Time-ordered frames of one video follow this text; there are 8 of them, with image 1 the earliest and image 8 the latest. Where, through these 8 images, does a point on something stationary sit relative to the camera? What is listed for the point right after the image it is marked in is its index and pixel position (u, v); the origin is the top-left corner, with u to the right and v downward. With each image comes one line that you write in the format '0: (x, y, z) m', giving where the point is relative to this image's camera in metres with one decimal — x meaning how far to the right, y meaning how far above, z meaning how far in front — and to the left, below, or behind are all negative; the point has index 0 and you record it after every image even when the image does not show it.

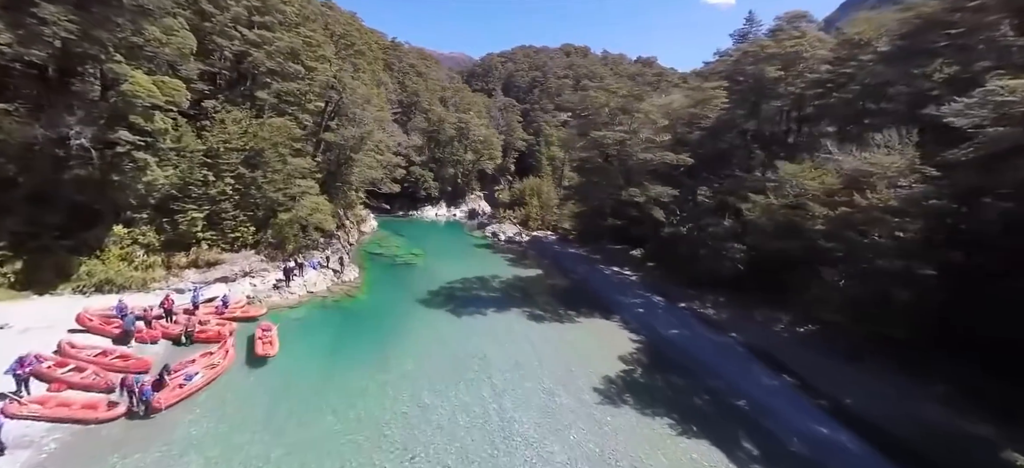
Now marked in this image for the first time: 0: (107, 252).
0: (-18.3, -0.8, +17.3) m
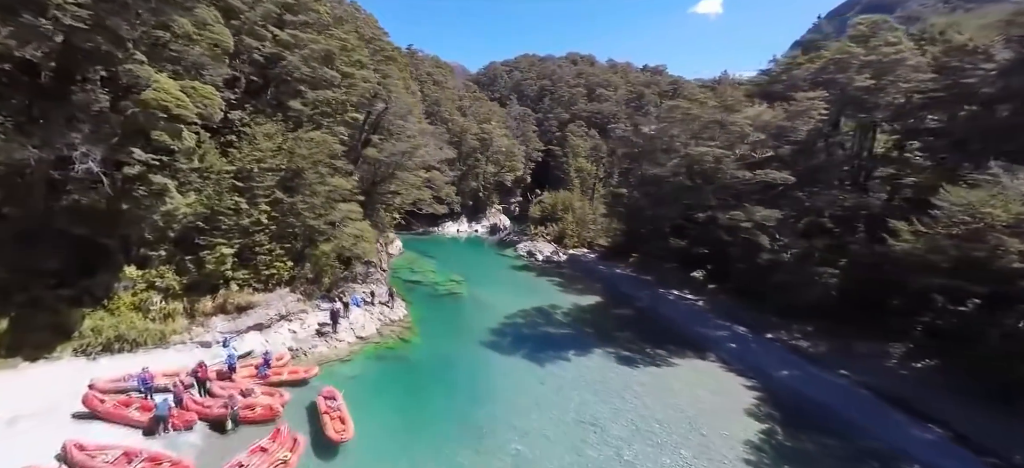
0: (-14.2, -2.4, +13.7) m
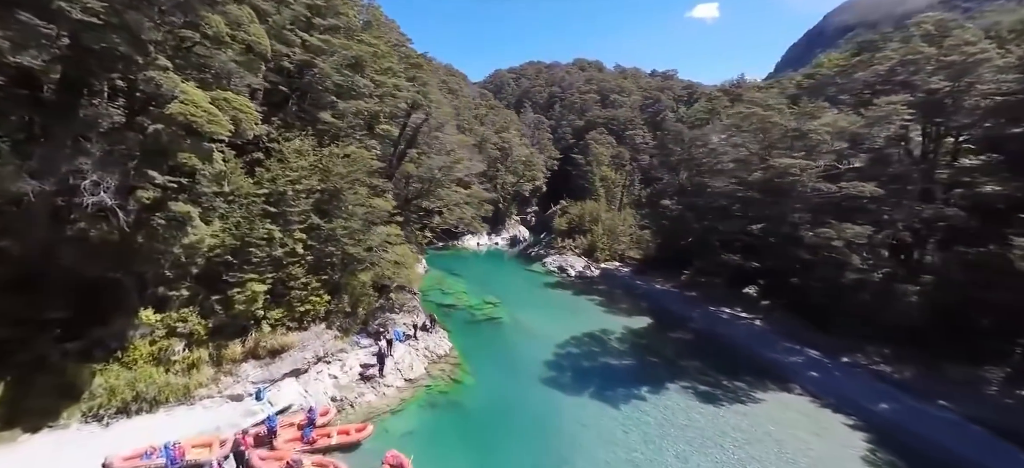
0: (-11.5, -3.6, +11.6) m
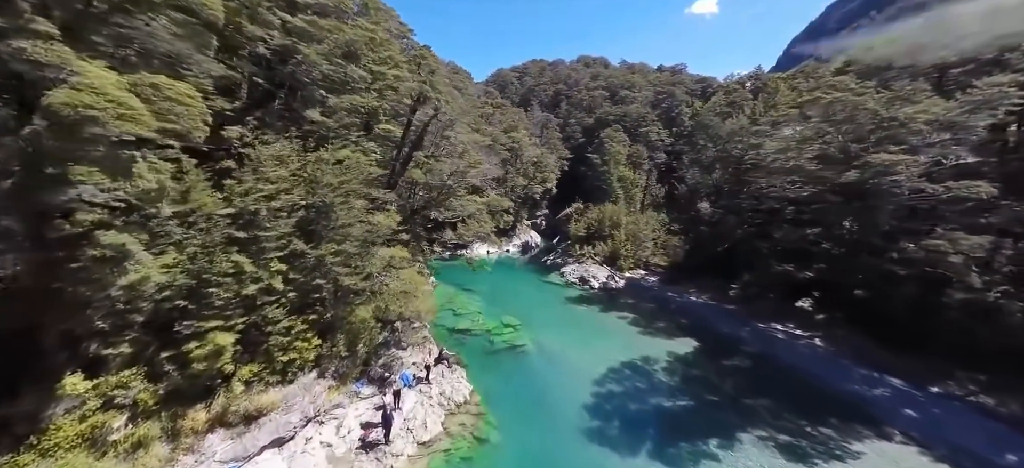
0: (-10.3, -4.5, +8.5) m
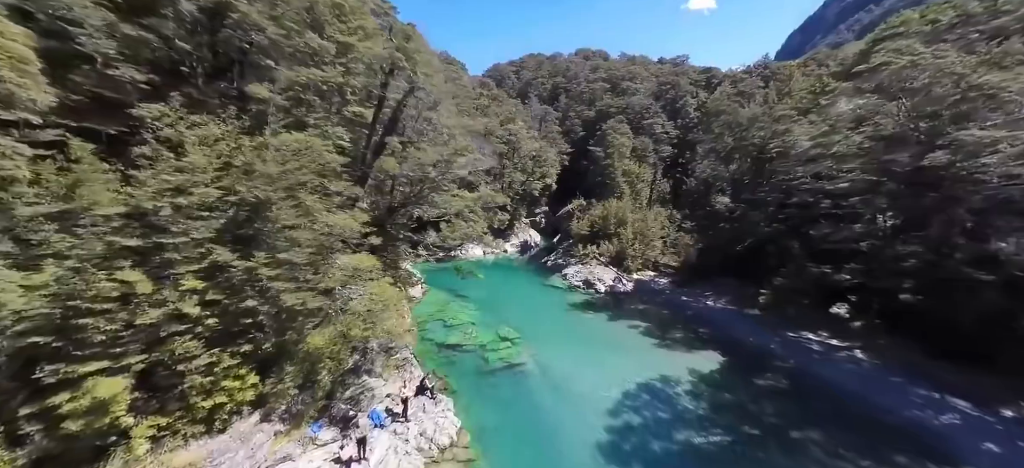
0: (-10.4, -4.7, +5.7) m
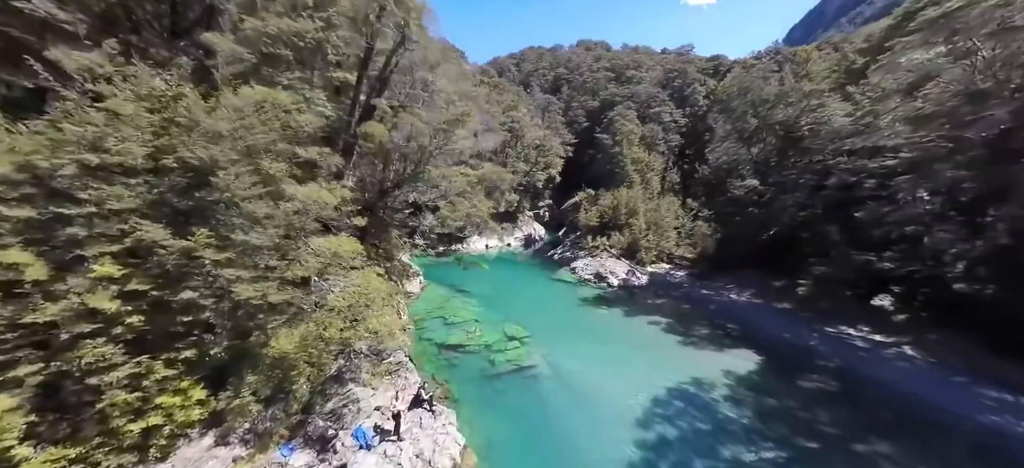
0: (-10.0, -4.3, +3.8) m
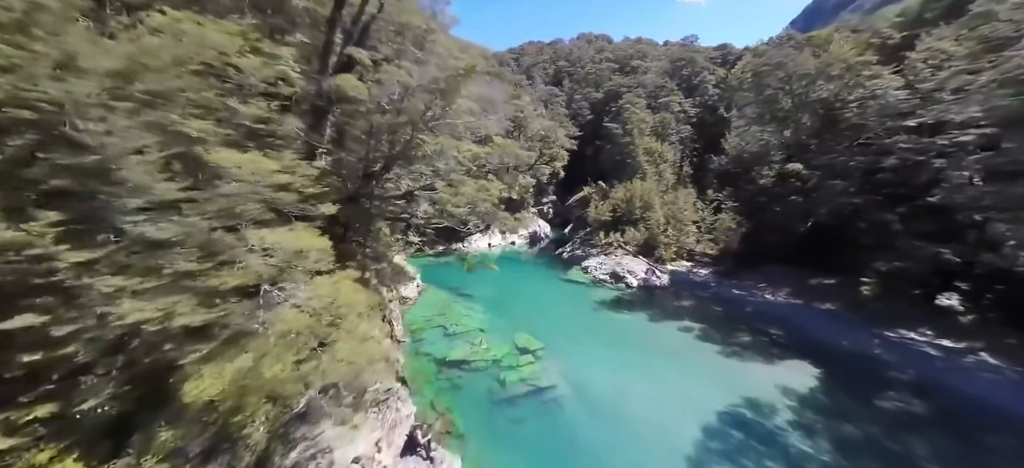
0: (-9.5, -4.2, +1.3) m
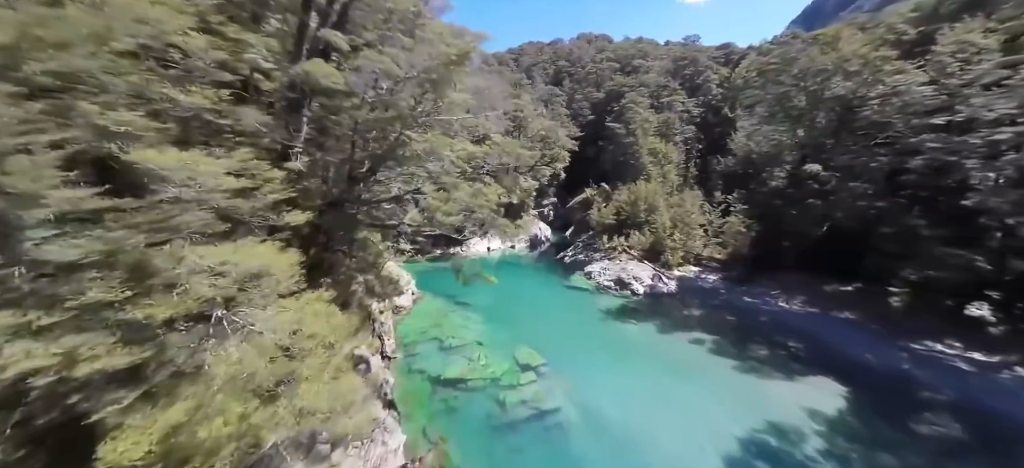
0: (-9.5, -4.4, +0.2) m
